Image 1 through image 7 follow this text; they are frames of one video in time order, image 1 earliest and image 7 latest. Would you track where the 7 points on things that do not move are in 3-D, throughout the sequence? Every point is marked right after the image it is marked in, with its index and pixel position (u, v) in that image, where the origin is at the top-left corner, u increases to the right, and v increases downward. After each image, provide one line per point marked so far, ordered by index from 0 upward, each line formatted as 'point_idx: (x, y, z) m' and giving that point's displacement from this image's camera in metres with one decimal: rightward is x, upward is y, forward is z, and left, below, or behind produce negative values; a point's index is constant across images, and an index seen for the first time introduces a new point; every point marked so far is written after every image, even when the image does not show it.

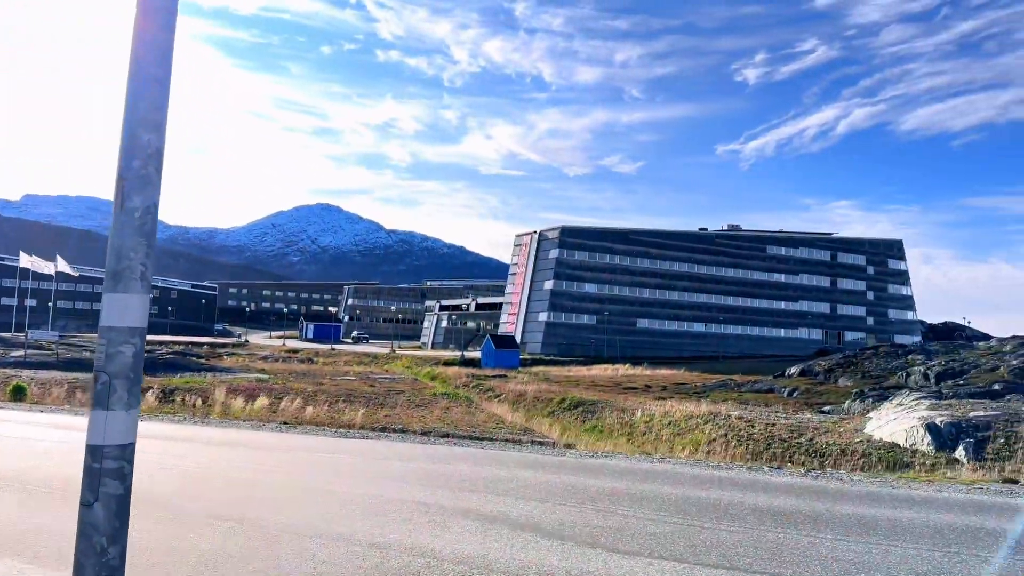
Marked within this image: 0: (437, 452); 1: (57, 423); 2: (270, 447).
0: (-1.3, -2.9, +14.1) m
1: (-11.1, -3.3, +19.2) m
2: (-4.5, -2.8, +14.6) m
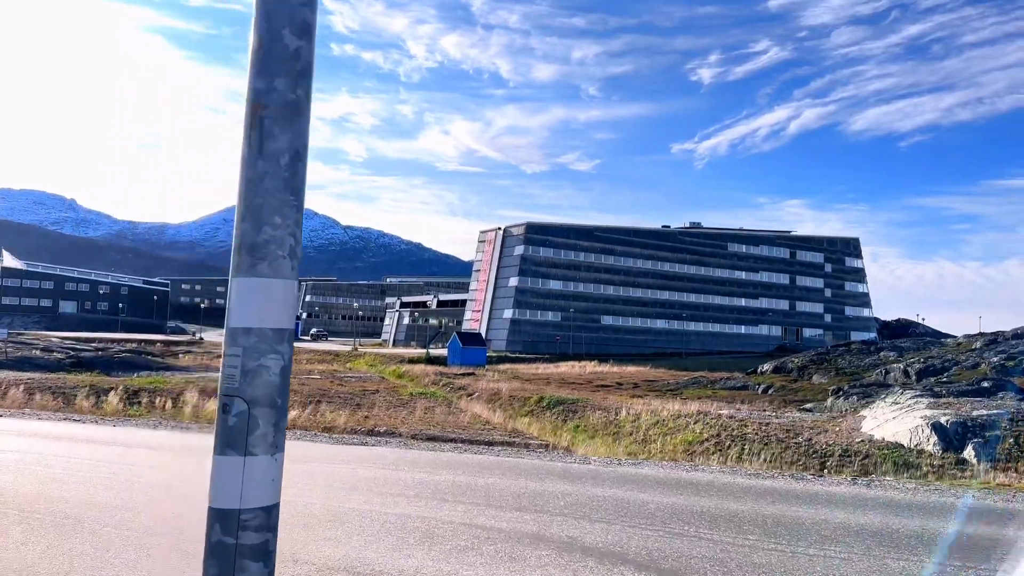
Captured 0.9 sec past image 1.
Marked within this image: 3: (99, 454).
0: (-1.0, -2.8, +13.1) m
1: (-11.1, -3.1, +17.6) m
2: (-4.2, -2.7, +13.3) m
3: (-7.4, -2.8, +14.0) m
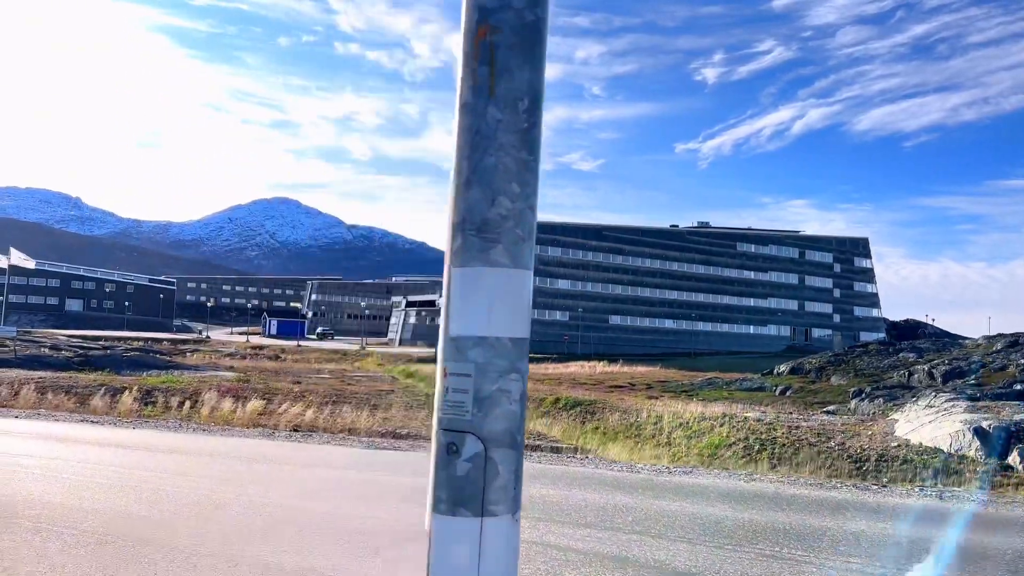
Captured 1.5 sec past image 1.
0: (-0.3, -2.8, +12.5) m
1: (-10.4, -3.1, +17.1) m
2: (-3.5, -2.7, +12.8) m
3: (-6.8, -2.8, +13.4) m
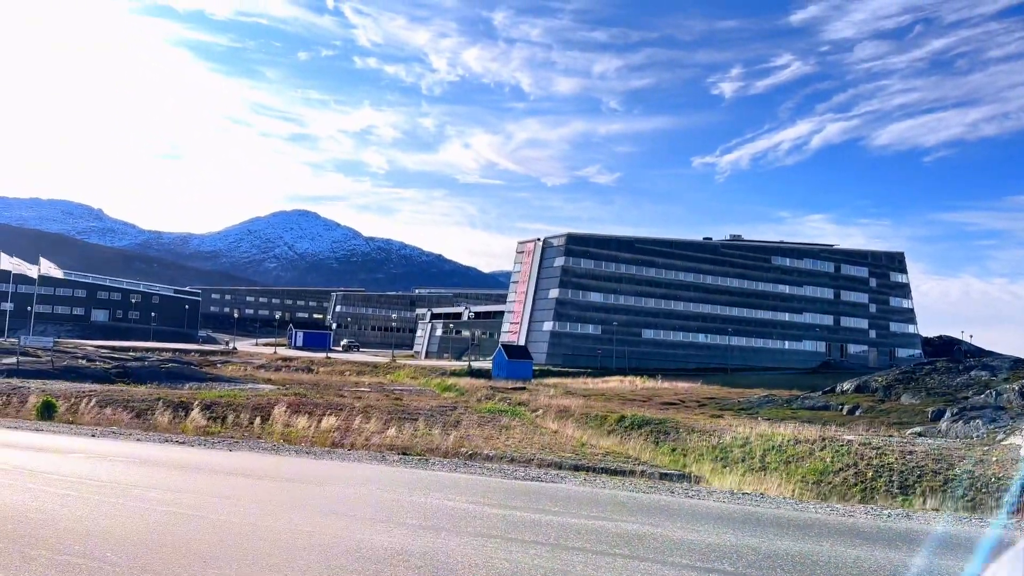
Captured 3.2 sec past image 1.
0: (+2.1, -2.9, +10.8) m
1: (-7.8, -3.2, +15.6) m
2: (-1.0, -2.8, +11.1) m
3: (-4.3, -2.9, +11.9) m
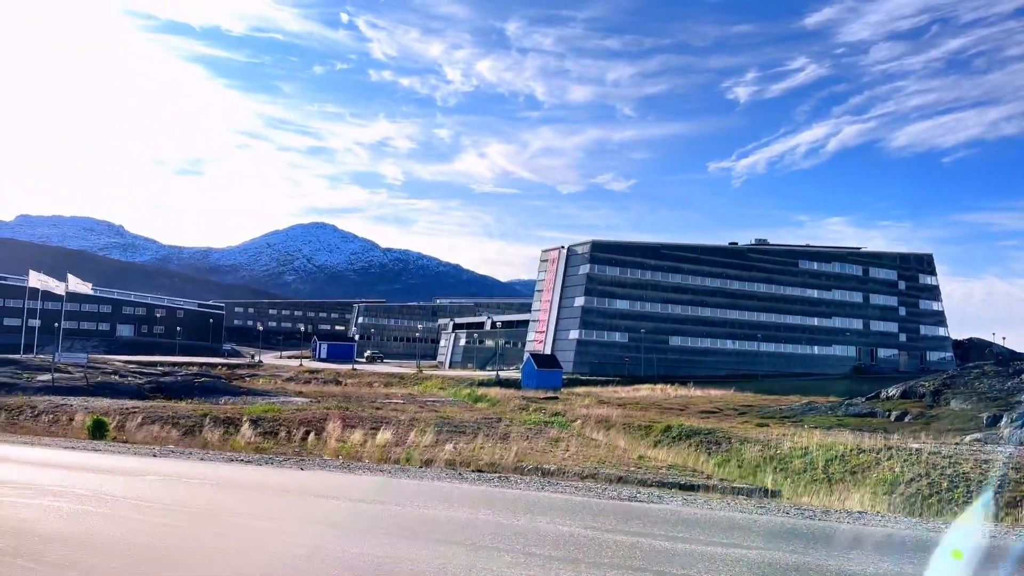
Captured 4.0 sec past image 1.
0: (+3.5, -3.0, +10.1) m
1: (-6.3, -3.5, +15.1) m
2: (+0.4, -3.0, +10.5) m
3: (-2.8, -3.1, +11.4) m
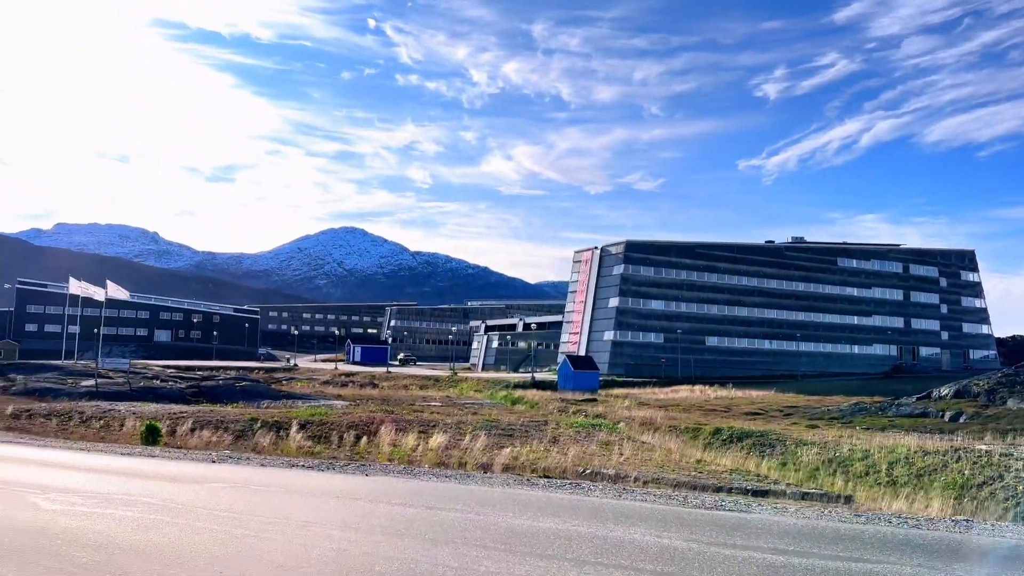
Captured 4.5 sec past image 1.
0: (+4.6, -3.0, +9.5) m
1: (-5.0, -3.6, +14.9) m
2: (+1.5, -3.0, +10.1) m
3: (-1.7, -3.1, +11.0) m
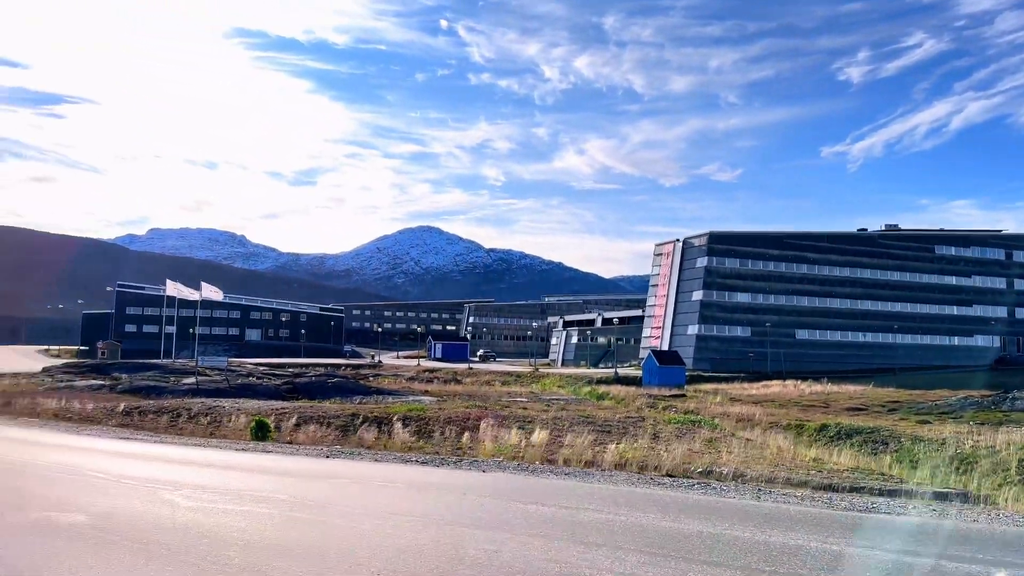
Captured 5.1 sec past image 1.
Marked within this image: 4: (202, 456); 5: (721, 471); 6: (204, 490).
0: (+6.3, -2.8, +8.6) m
1: (-2.8, -3.5, +14.9) m
2: (+3.2, -2.8, +9.5) m
3: (+0.1, -3.0, +10.7) m
4: (-7.3, -4.0, +18.6) m
5: (+5.0, -4.3, +18.5) m
6: (-4.8, -3.2, +12.4) m
